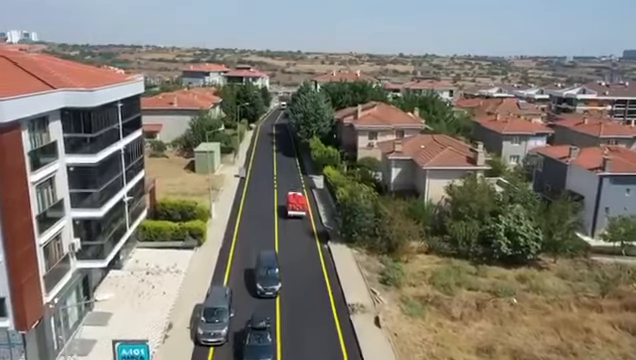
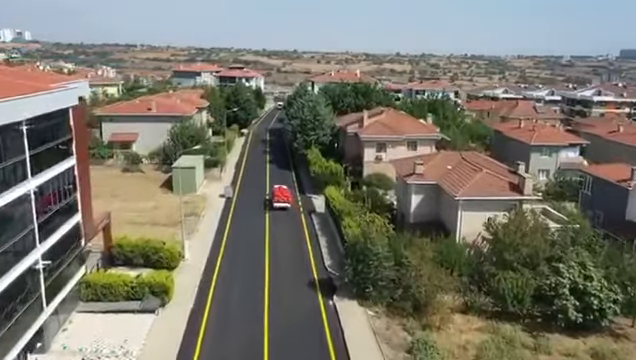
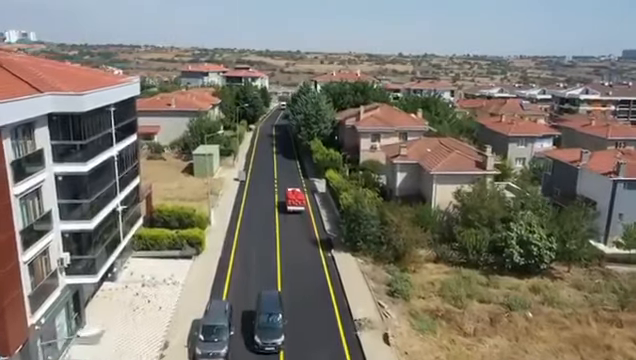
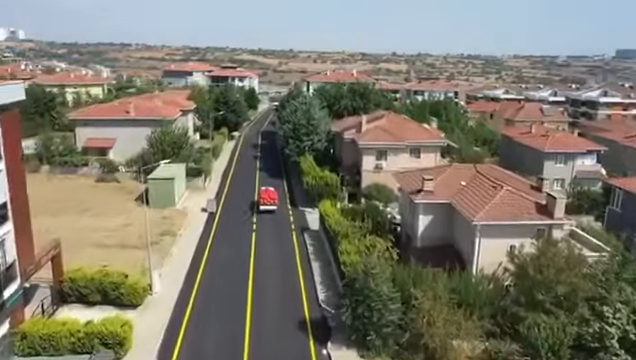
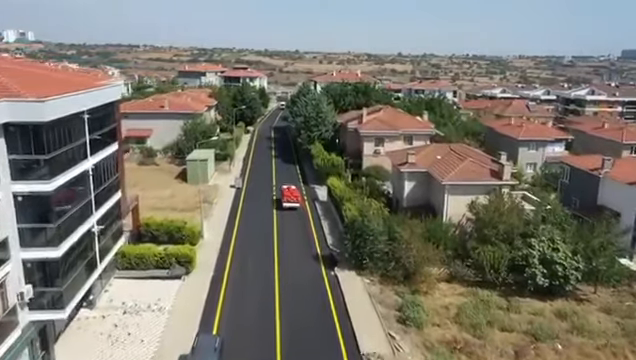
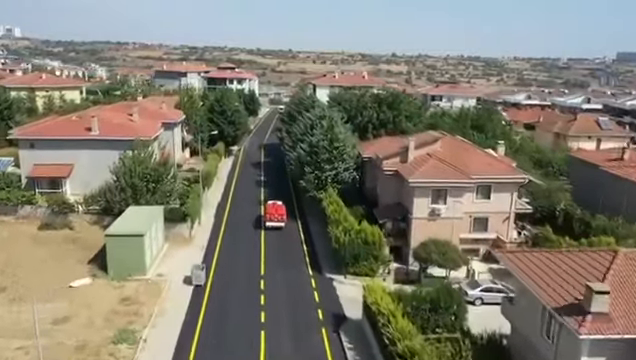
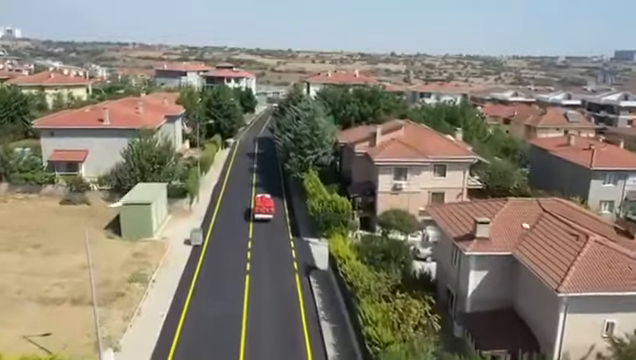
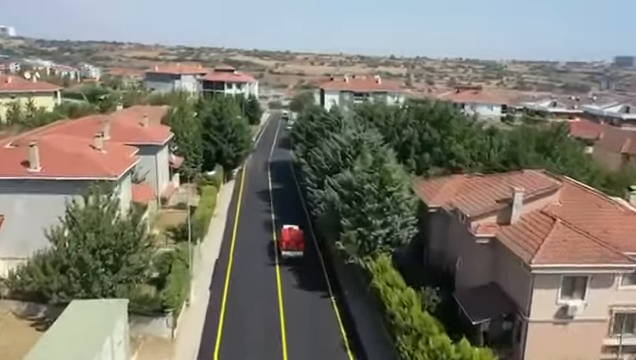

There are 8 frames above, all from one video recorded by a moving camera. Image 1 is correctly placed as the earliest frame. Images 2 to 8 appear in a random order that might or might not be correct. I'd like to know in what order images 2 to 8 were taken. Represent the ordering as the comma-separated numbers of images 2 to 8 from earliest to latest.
3, 5, 2, 4, 7, 6, 8
